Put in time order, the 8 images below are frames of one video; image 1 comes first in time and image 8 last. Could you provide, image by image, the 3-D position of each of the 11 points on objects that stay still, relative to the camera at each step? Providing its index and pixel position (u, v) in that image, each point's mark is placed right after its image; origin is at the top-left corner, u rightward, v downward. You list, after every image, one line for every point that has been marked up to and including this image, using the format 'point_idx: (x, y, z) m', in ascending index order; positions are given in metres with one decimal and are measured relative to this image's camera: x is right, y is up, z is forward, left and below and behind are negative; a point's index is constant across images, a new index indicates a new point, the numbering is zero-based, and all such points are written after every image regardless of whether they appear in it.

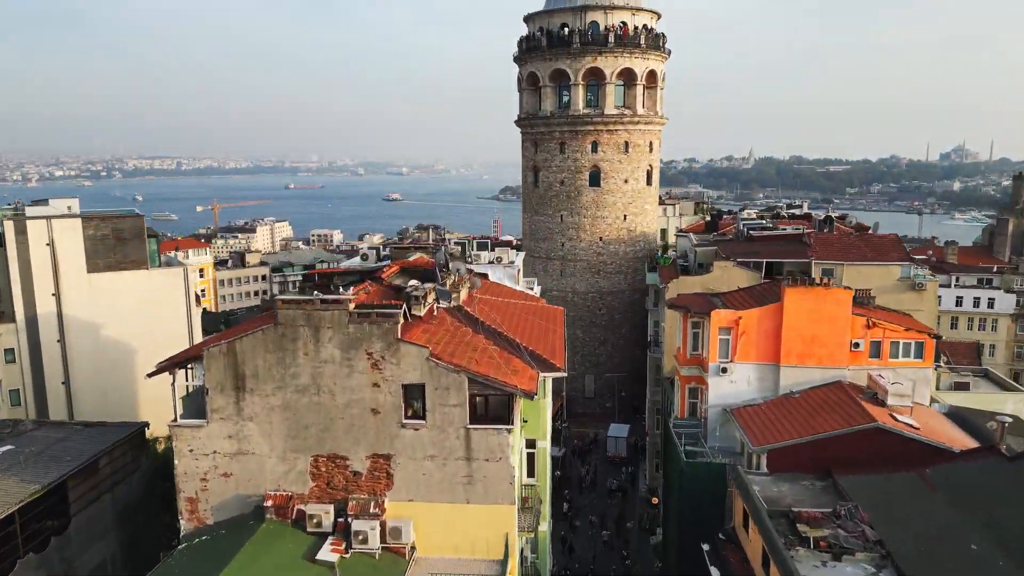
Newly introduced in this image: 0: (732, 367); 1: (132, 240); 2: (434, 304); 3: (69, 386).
0: (+2.9, -1.1, +9.8) m
1: (-8.1, +1.0, +15.7) m
2: (-0.9, -0.2, +8.1) m
3: (-9.1, -2.0, +15.2) m
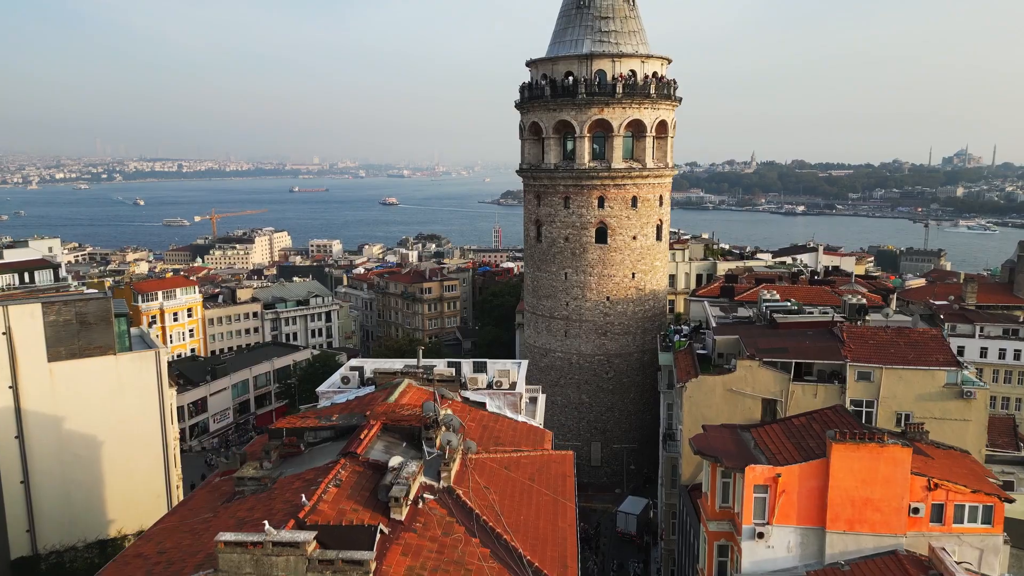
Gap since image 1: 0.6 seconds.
0: (+2.9, -2.8, +8.5) m
1: (-8.1, -0.7, +14.4) m
2: (-0.8, -1.9, +6.8) m
3: (-9.1, -3.8, +13.9) m
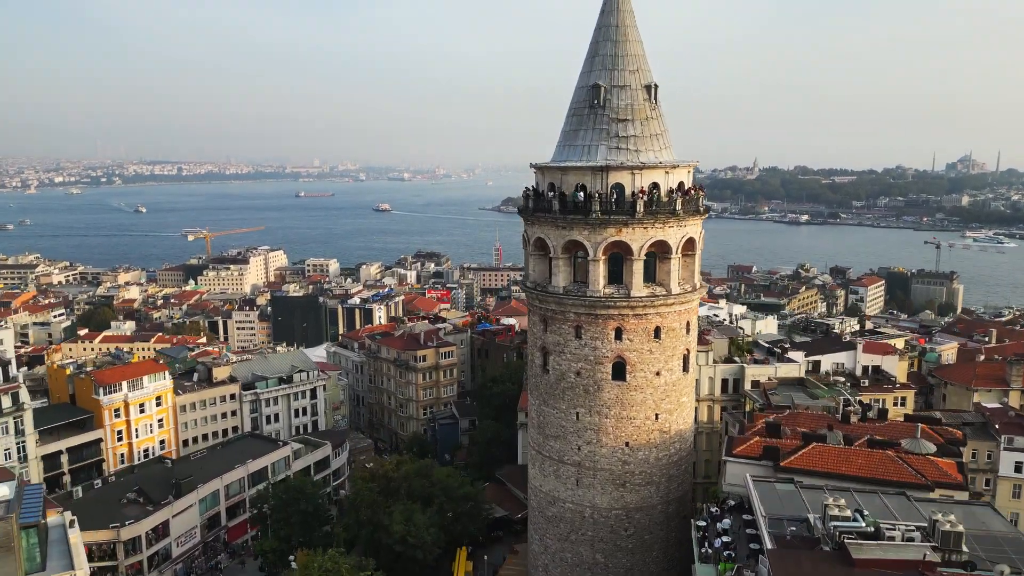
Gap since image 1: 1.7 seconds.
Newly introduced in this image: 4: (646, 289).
0: (+3.0, -6.2, +5.5) m
1: (-8.0, -4.1, +11.4) m
2: (-0.8, -5.3, +3.8) m
3: (-9.1, -7.2, +10.9) m
4: (+3.1, 0.0, +17.1) m
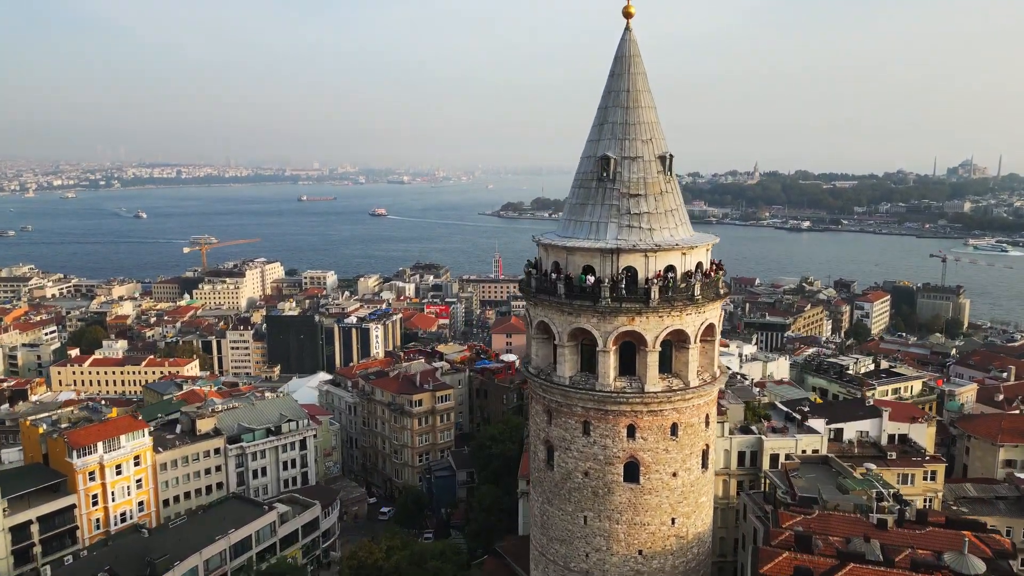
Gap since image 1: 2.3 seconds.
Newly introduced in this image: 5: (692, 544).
0: (+3.0, -8.1, +3.8) m
1: (-8.0, -6.0, +9.7) m
2: (-0.8, -7.2, +2.1) m
3: (-9.0, -9.1, +9.2) m
4: (+3.1, -2.0, +15.4) m
5: (+3.9, -5.6, +16.1) m
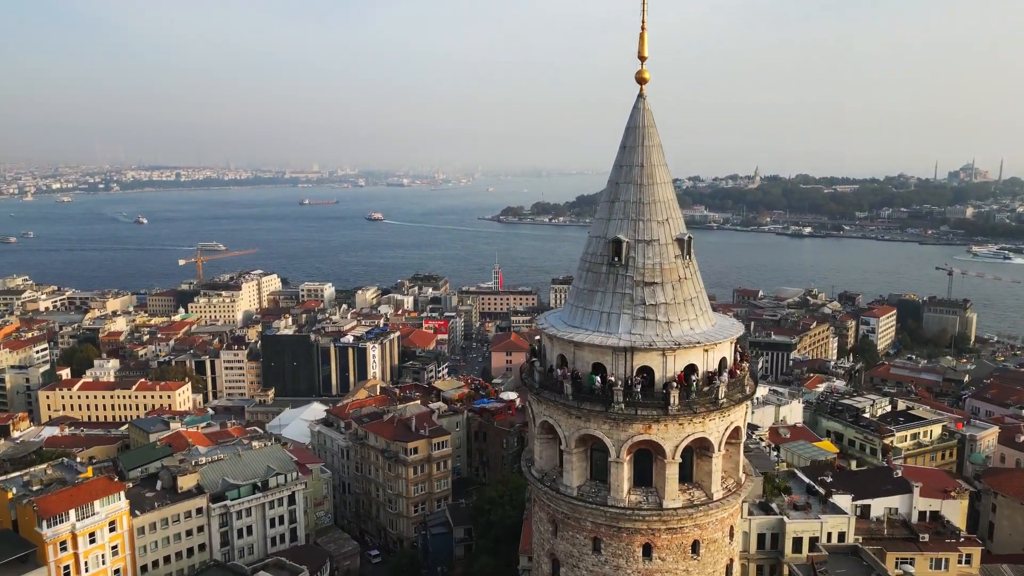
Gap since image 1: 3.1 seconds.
0: (+3.0, -9.9, +2.0) m
1: (-8.0, -7.9, +8.0) m
2: (-0.8, -9.1, +0.3) m
3: (-9.0, -11.0, +7.4) m
4: (+3.1, -3.8, +13.7) m
5: (+3.9, -7.4, +14.3) m
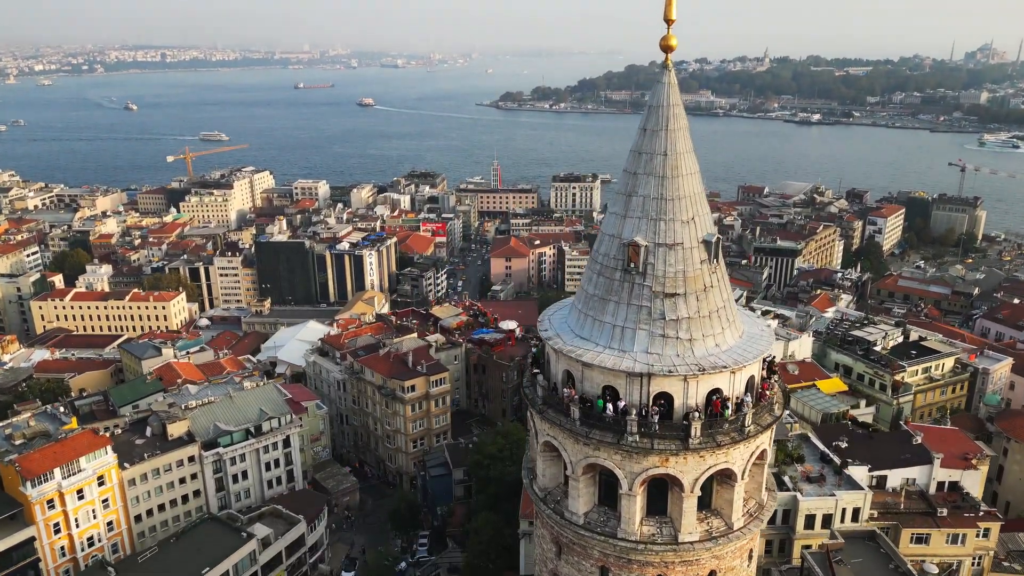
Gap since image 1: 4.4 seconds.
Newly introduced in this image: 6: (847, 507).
0: (+3.1, -11.8, +1.9) m
1: (-8.0, -8.9, +7.4) m
2: (-0.7, -11.2, +0.1) m
3: (-9.0, -12.0, +7.4) m
4: (+3.1, -4.0, +12.4) m
5: (+3.9, -7.5, +13.6) m
6: (+8.8, -5.8, +19.4) m
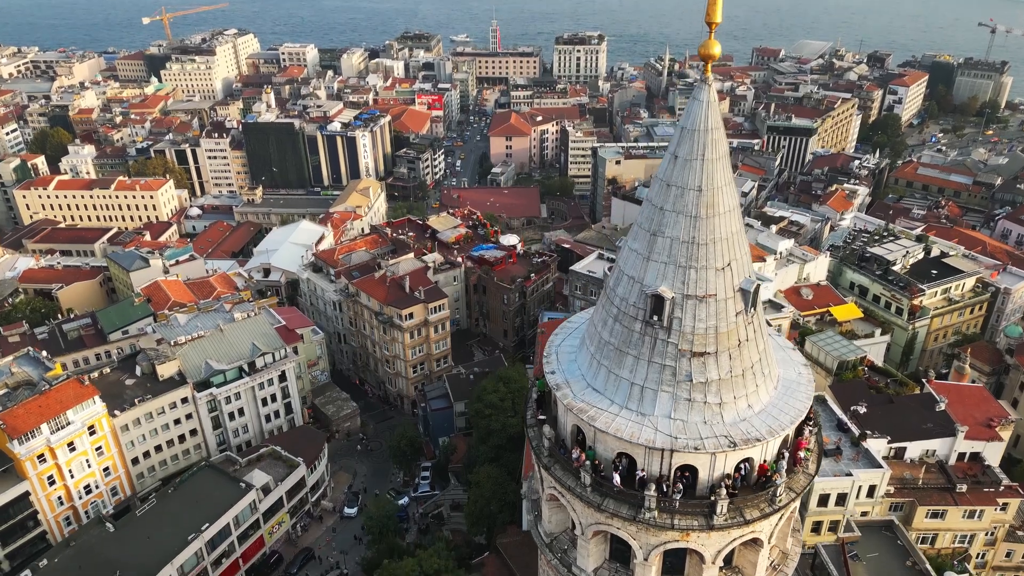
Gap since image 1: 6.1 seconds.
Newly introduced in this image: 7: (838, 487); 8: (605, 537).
0: (+3.1, -14.4, +2.6) m
1: (-7.9, -10.5, +7.5) m
2: (-0.6, -14.2, +0.7) m
3: (-8.9, -13.6, +8.1) m
4: (+3.2, -4.7, +11.5) m
5: (+4.0, -7.8, +13.3) m
6: (+8.9, -5.0, +18.7) m
7: (+8.2, -5.0, +18.6) m
8: (+1.5, -3.9, +11.7) m
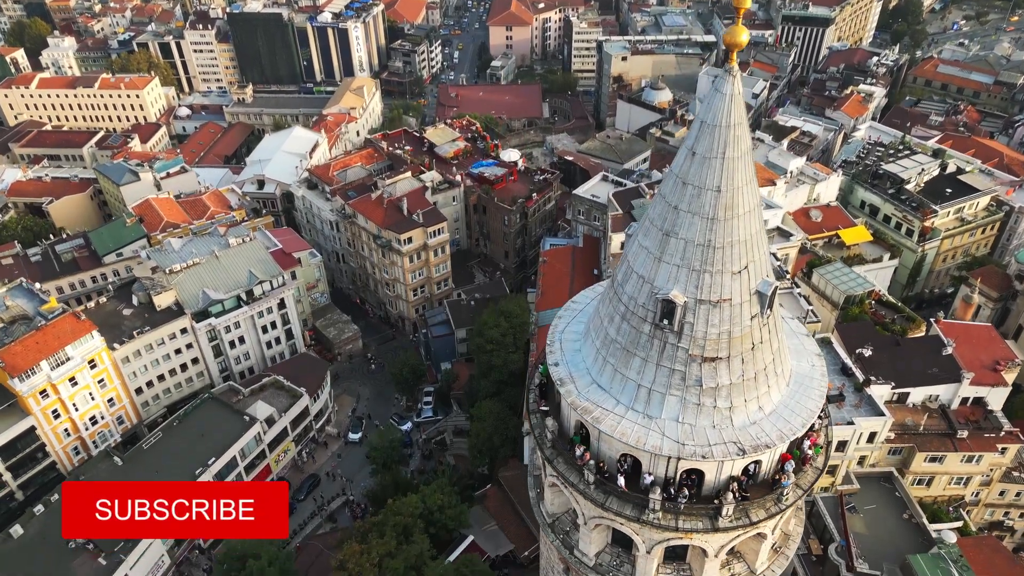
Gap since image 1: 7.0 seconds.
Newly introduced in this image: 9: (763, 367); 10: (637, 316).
0: (+3.2, -15.5, +4.3) m
1: (-7.8, -10.9, +8.6) m
2: (-0.6, -15.6, +2.4) m
3: (-8.8, -13.9, +9.6) m
4: (+3.2, -4.5, +11.5) m
5: (+4.1, -7.3, +13.9) m
6: (+8.9, -3.7, +18.7) m
7: (+8.3, -3.7, +18.7) m
8: (+1.5, -3.7, +11.6) m
9: (+3.5, -1.1, +10.1) m
10: (+1.7, -0.4, +10.0) m
